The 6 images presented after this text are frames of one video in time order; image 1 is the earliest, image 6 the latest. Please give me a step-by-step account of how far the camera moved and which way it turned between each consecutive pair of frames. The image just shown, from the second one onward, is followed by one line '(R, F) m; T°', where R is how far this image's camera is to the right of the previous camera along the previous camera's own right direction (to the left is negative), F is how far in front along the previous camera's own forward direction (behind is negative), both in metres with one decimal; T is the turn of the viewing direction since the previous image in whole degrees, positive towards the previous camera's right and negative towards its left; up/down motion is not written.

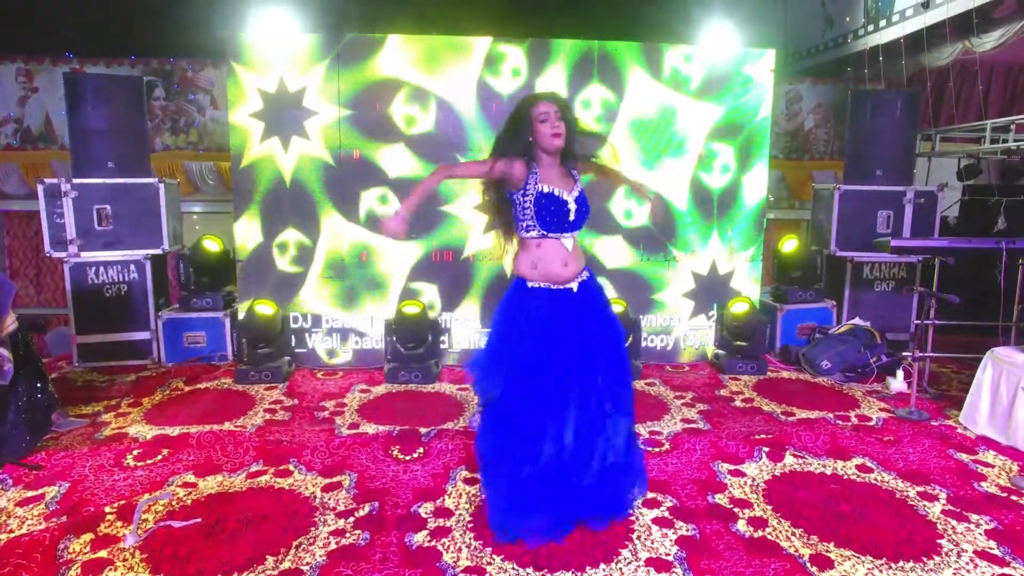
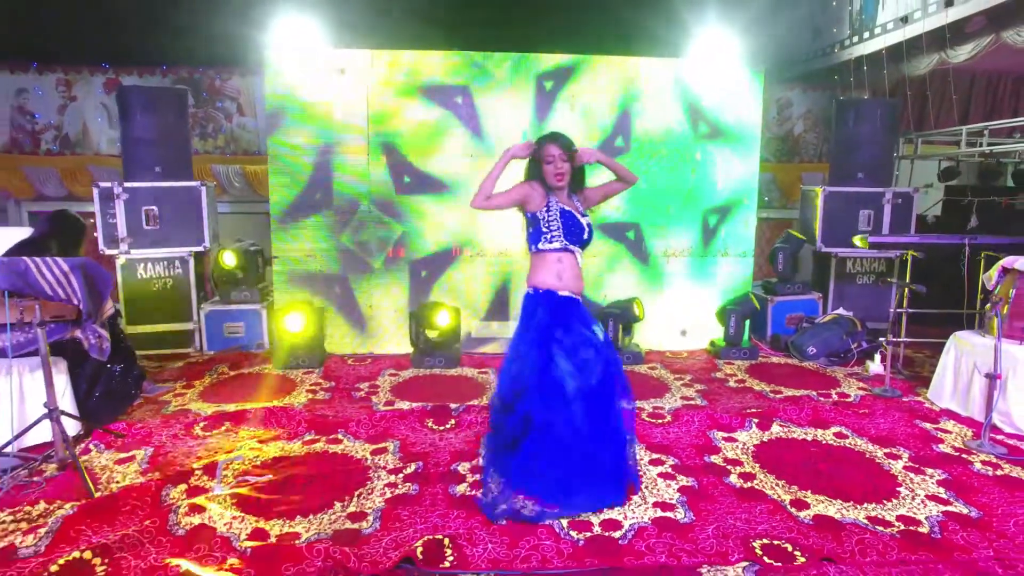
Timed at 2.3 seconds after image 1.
(-0.2, -0.4) m; 0°
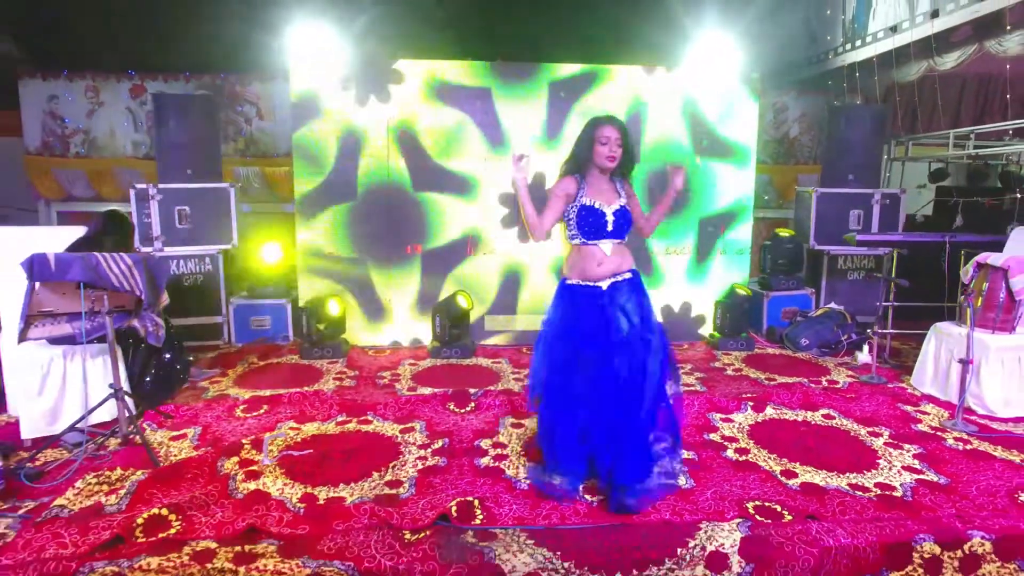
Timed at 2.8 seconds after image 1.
(-0.1, -0.3) m; 0°
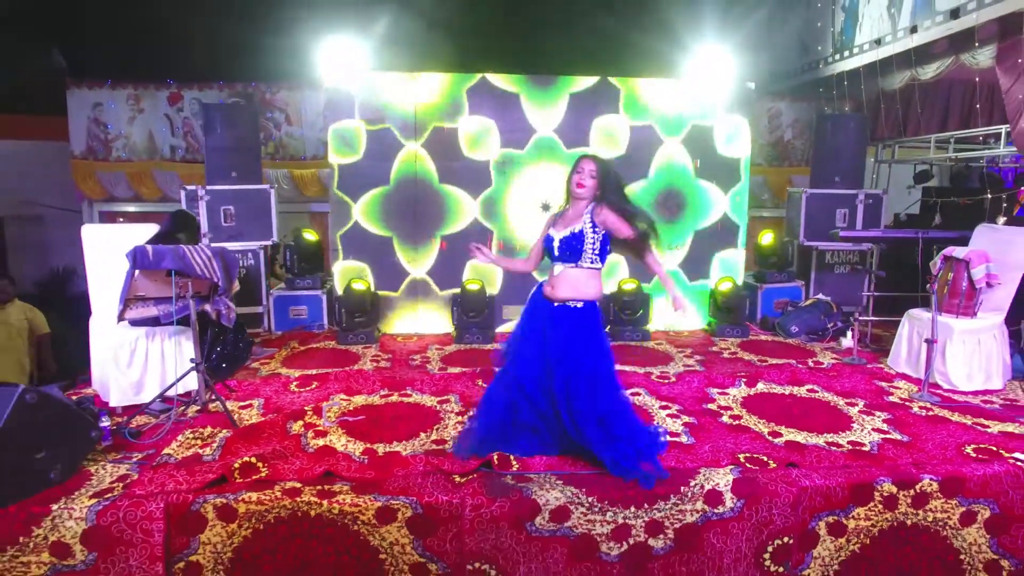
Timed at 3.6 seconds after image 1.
(-0.2, -0.5) m; 0°
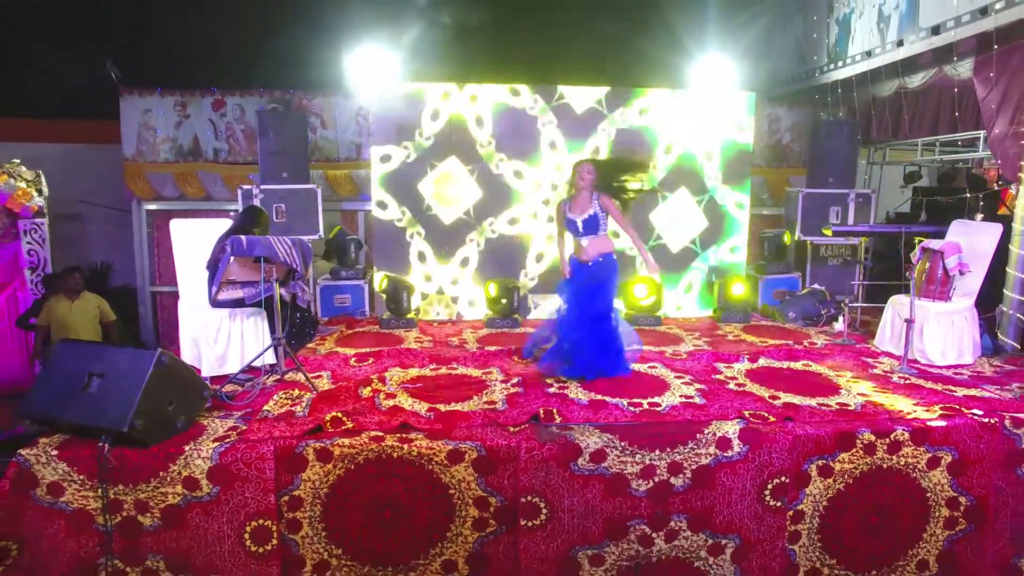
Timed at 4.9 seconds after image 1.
(-0.3, -0.6) m; 0°
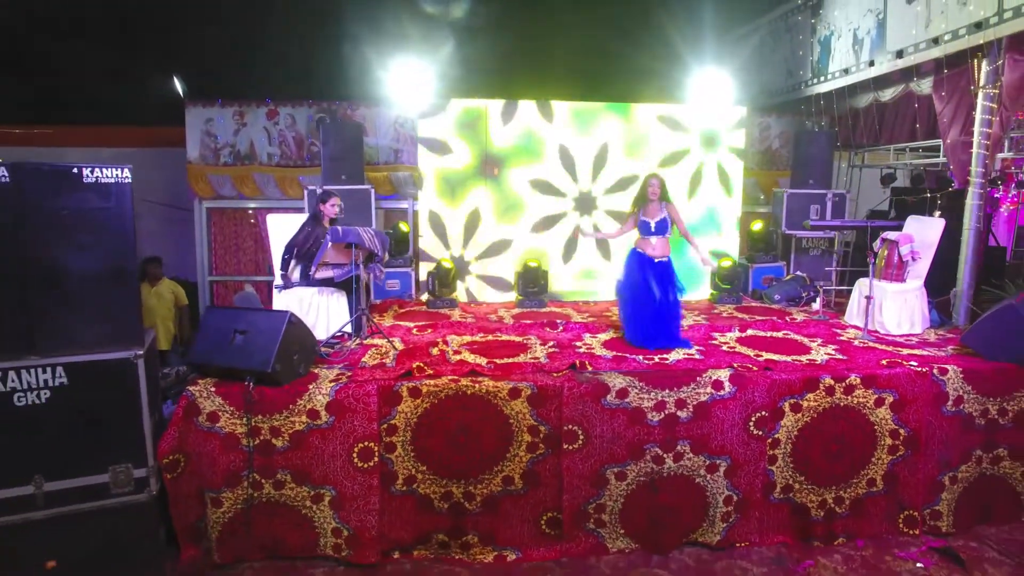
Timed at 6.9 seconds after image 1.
(-0.4, -1.1) m; 0°
